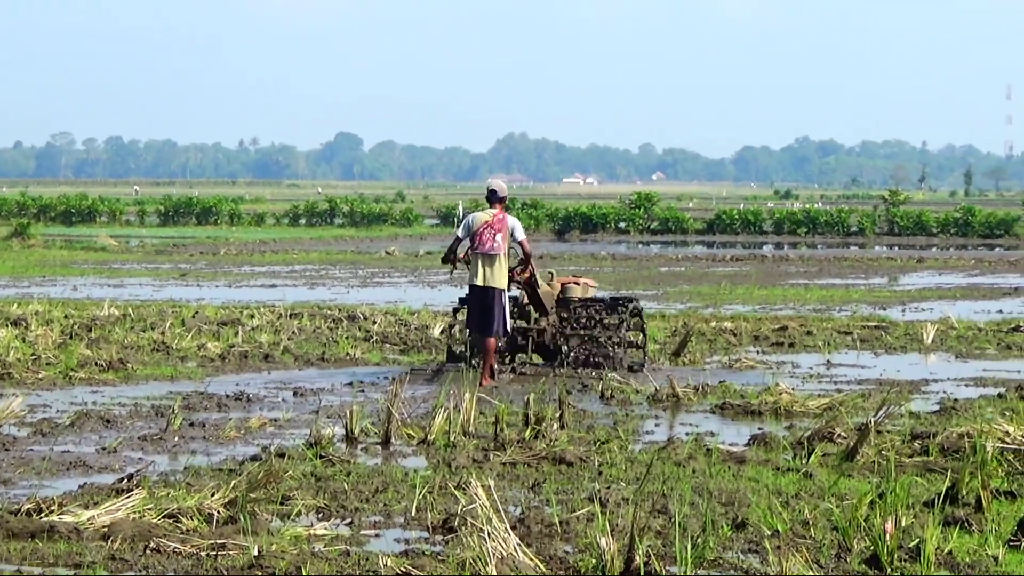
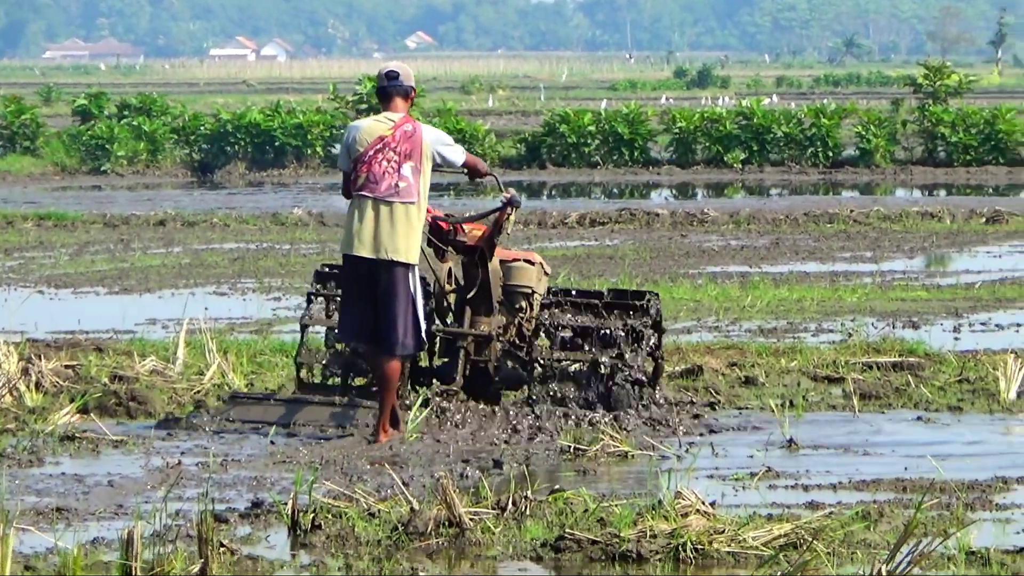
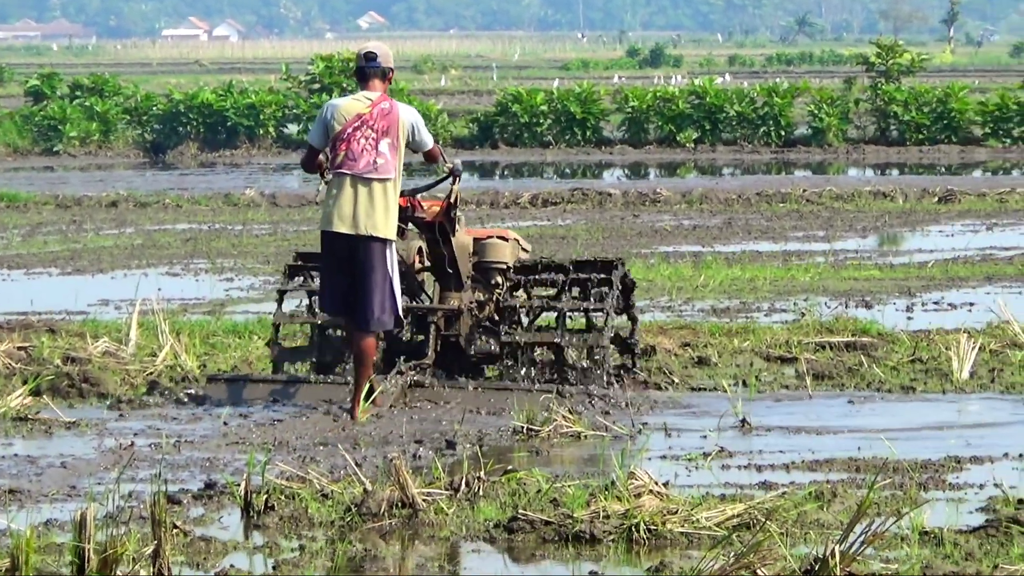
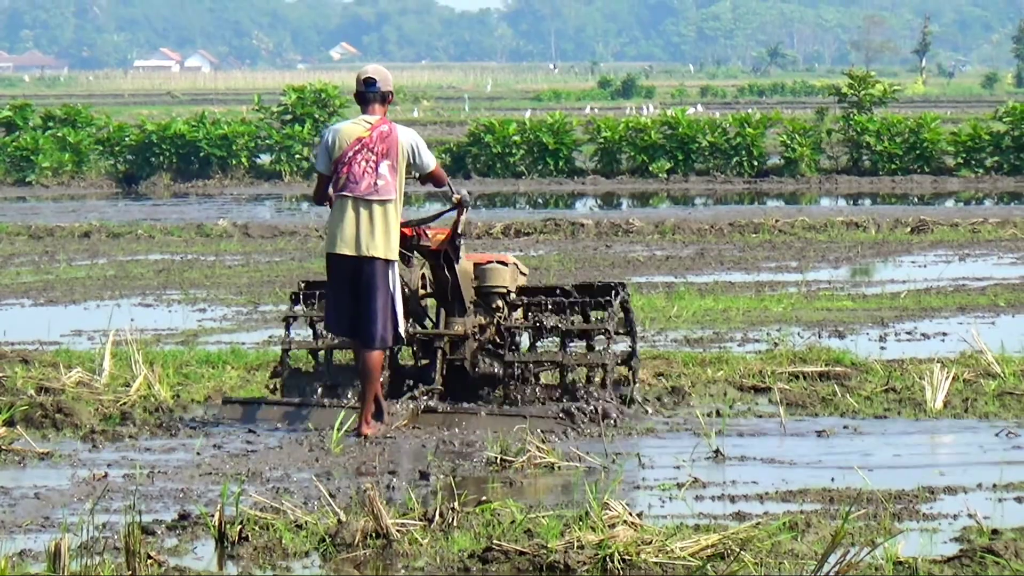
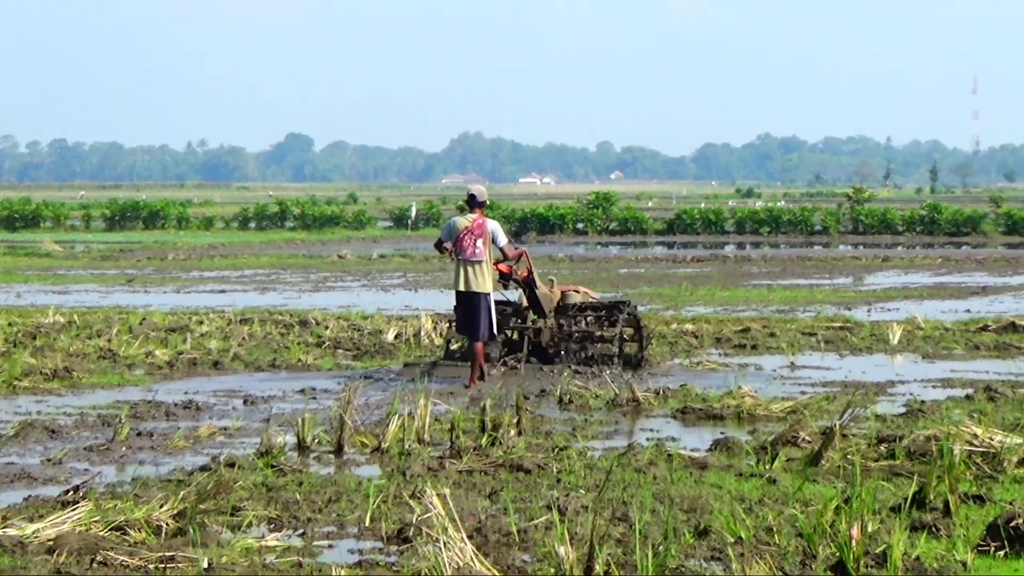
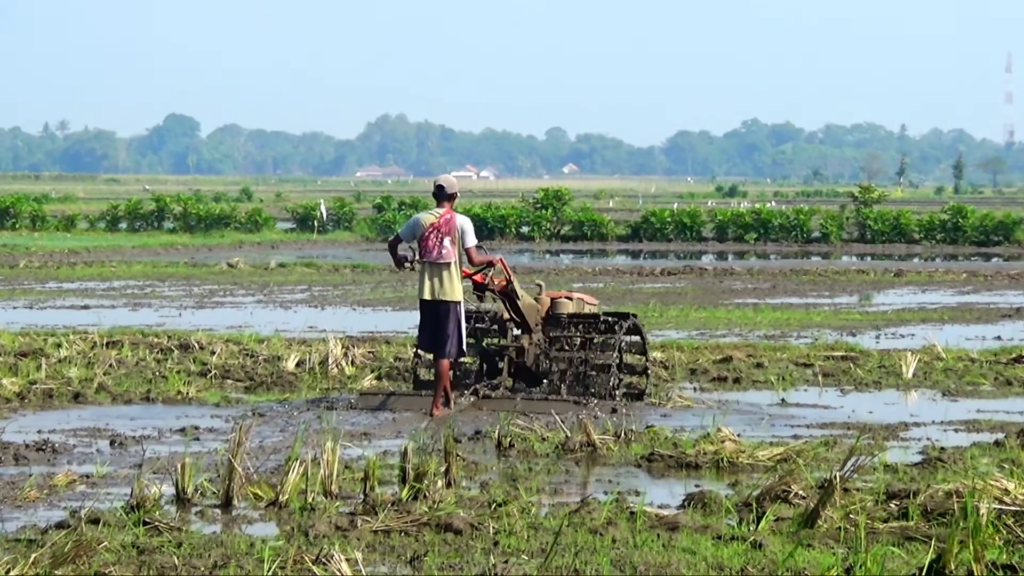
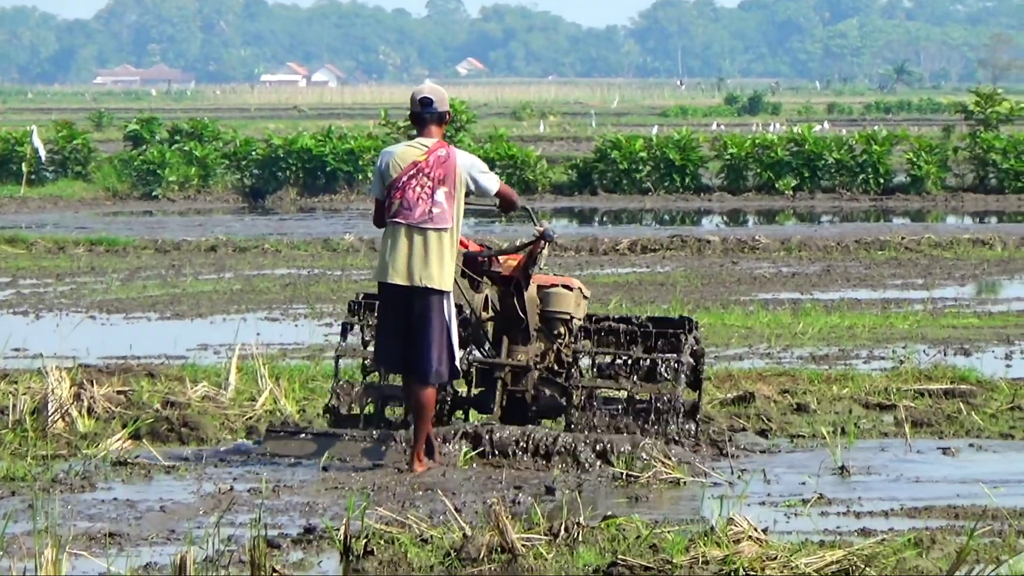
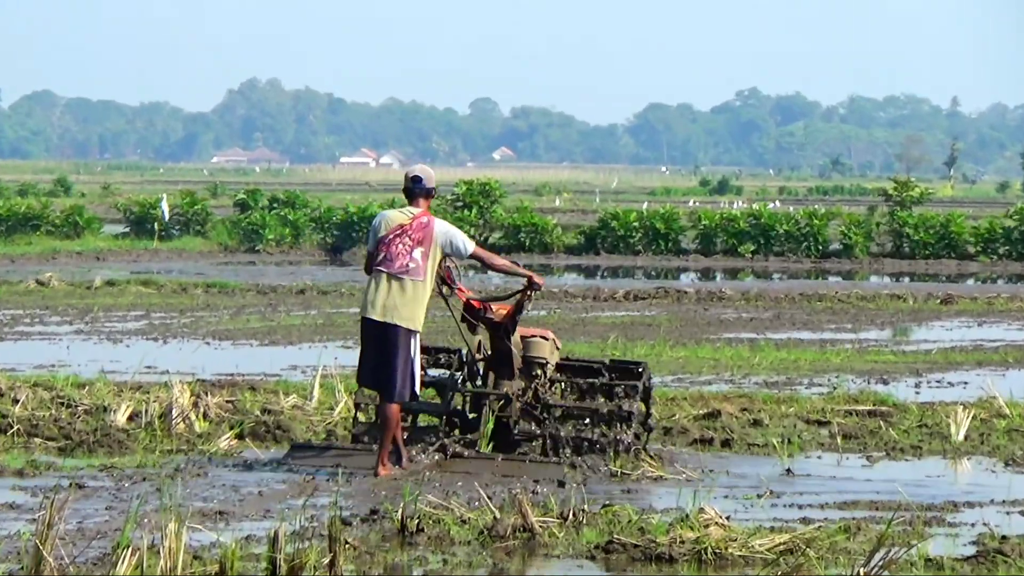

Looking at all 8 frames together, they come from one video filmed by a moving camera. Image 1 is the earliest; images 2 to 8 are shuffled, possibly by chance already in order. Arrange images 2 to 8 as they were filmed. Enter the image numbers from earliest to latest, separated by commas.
5, 6, 8, 7, 2, 3, 4
